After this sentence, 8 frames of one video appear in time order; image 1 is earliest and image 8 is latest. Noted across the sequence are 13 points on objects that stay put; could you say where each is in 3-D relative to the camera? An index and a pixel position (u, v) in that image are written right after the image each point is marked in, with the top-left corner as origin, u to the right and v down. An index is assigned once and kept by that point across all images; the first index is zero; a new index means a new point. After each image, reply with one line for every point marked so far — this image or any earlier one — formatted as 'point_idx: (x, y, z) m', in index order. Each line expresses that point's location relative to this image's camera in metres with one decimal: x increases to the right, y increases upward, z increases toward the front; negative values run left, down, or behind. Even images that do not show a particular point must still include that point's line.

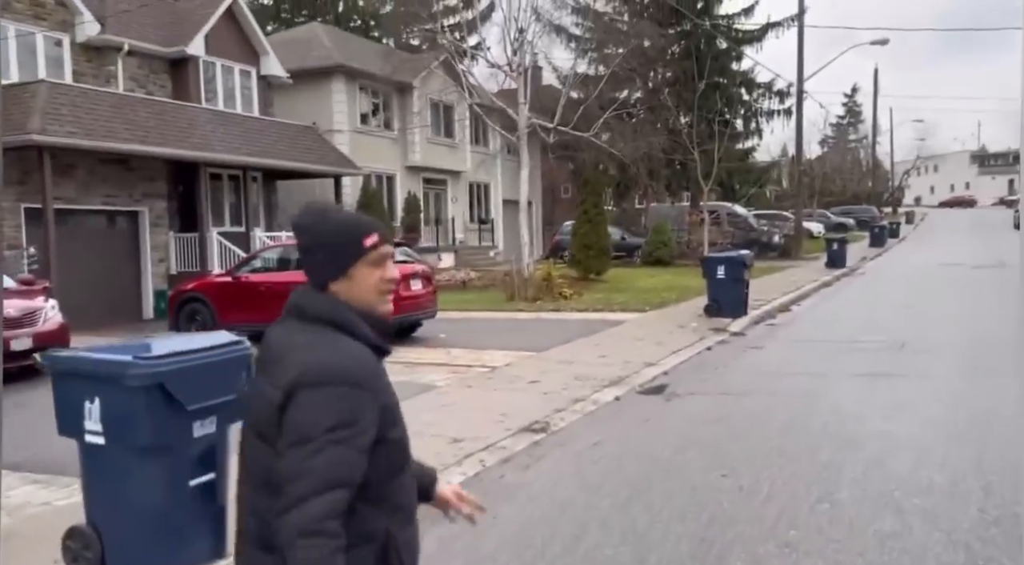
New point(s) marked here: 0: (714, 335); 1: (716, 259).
0: (+3.5, -0.9, +15.6) m
1: (+3.9, +0.5, +17.2) m
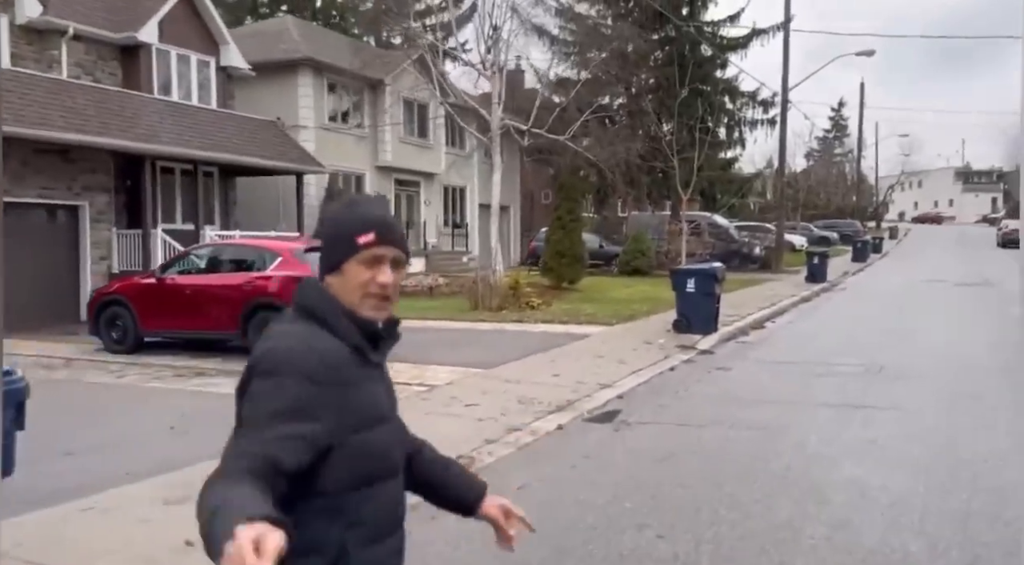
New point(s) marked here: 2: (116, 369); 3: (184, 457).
0: (+2.7, -1.1, +14.5) m
1: (+3.1, +0.2, +16.2) m
2: (-5.3, -1.2, +12.0) m
3: (-2.7, -1.5, +7.5) m
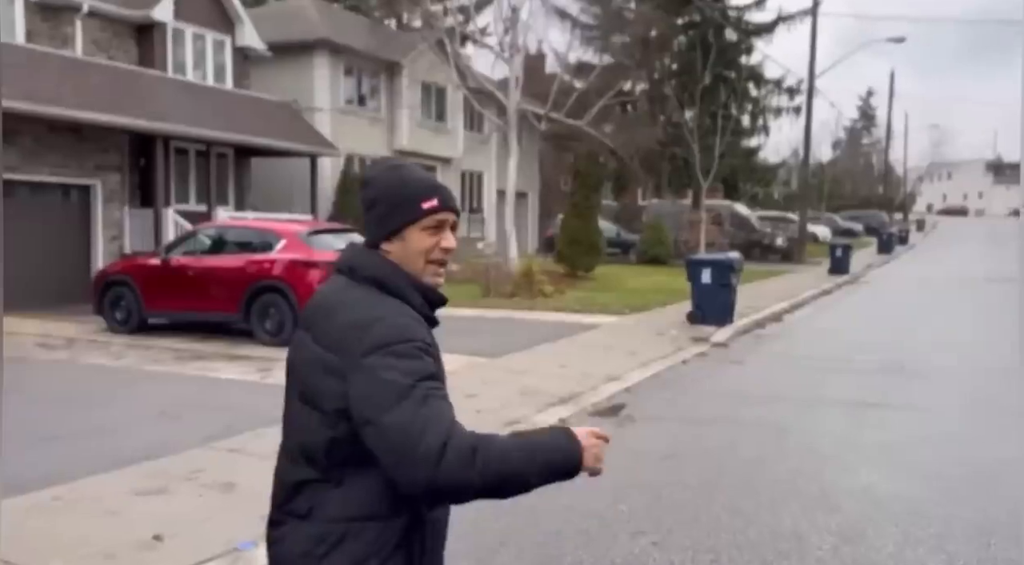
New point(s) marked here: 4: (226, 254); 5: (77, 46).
0: (+2.9, -1.0, +14.2) m
1: (+3.3, +0.4, +15.8) m
2: (-5.2, -0.9, +11.8) m
3: (-2.8, -1.3, +7.3) m
4: (-4.1, +0.4, +12.9) m
5: (-9.7, +5.3, +19.9) m
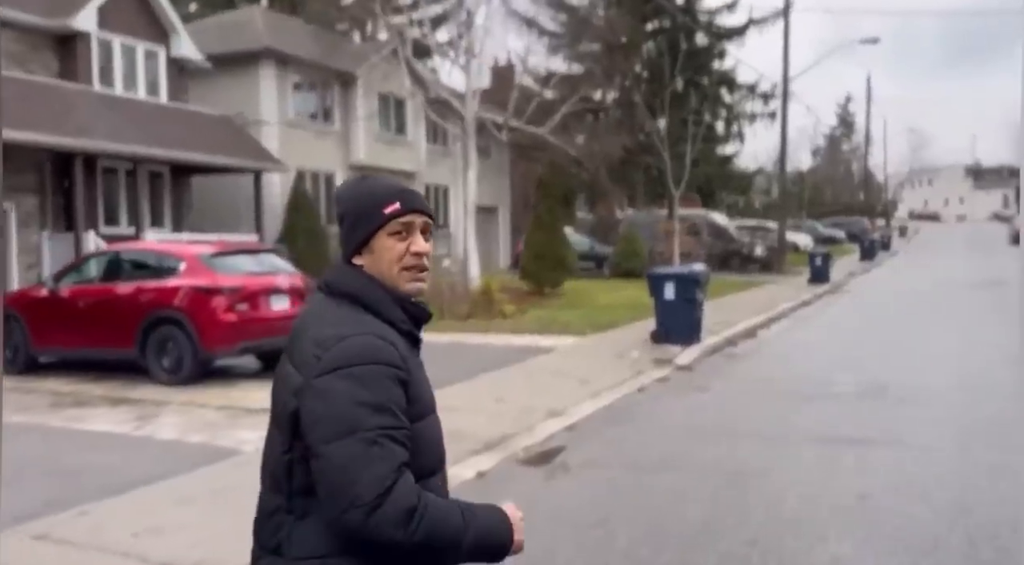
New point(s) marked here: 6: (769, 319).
0: (+2.0, -1.2, +12.8) m
1: (+2.4, +0.1, +14.4) m
2: (-6.0, -1.3, +10.2) m
3: (-3.5, -1.6, +5.7) m
4: (-5.0, 0.0, +11.4) m
5: (-10.8, +4.6, +18.4) m
6: (+5.5, -0.8, +19.3) m
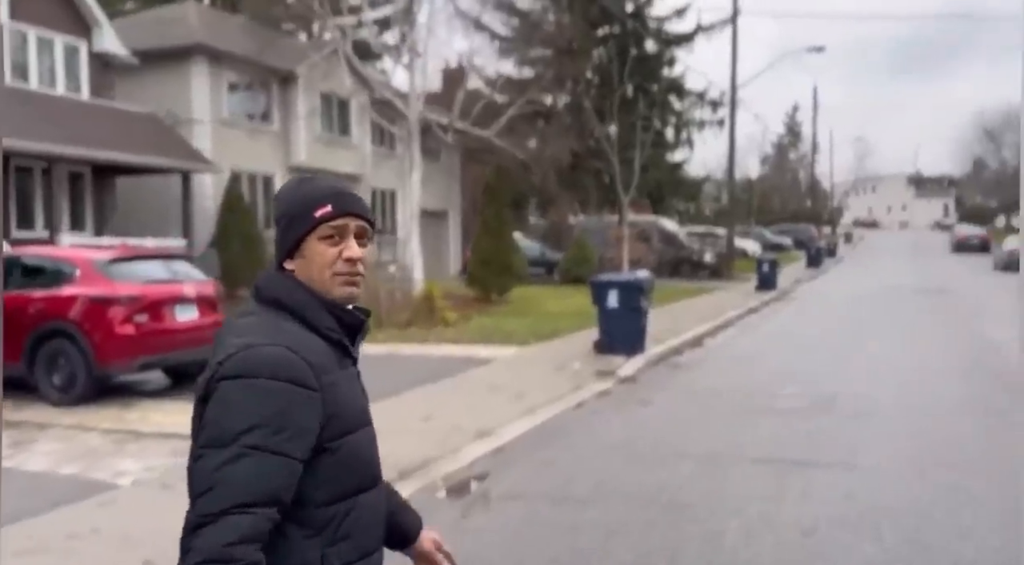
0: (+1.1, -1.3, +12.1) m
1: (+1.5, 0.0, +13.8) m
2: (-6.8, -1.4, +9.2) m
3: (-4.0, -1.6, +4.8) m
4: (-5.8, -0.1, +10.4) m
5: (-11.9, +4.5, +17.1) m
6: (+4.3, -0.9, +18.8) m
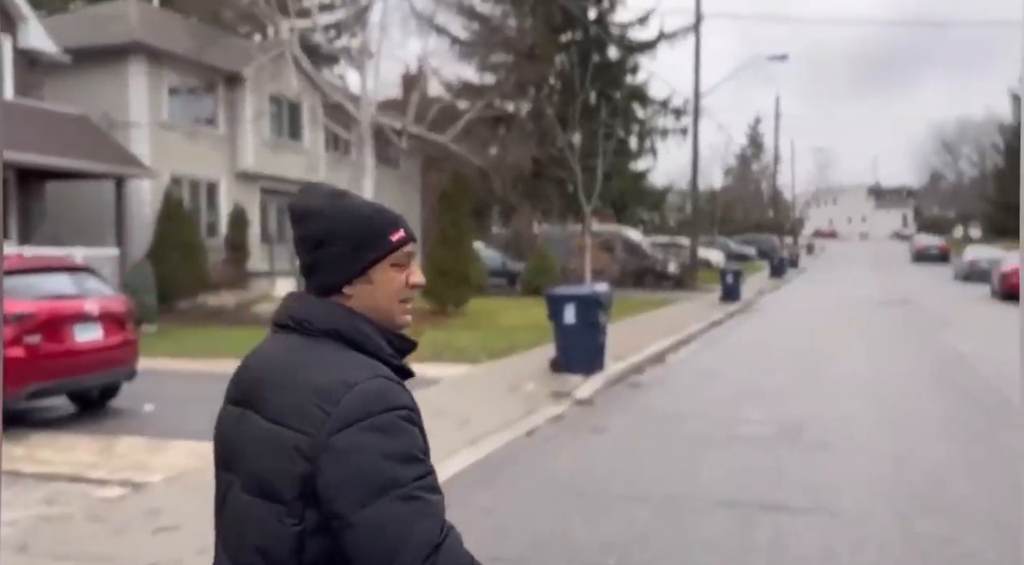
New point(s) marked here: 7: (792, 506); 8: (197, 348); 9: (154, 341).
0: (+0.5, -1.5, +11.1) m
1: (+0.7, -0.2, +12.8) m
2: (-7.3, -1.5, +7.9) m
3: (-4.4, -1.7, +3.7) m
4: (-6.4, -0.2, +9.1) m
5: (-12.8, +4.2, +15.7) m
6: (+3.4, -1.2, +18.0) m
7: (+2.1, -1.6, +6.5) m
8: (-5.9, -1.2, +16.7) m
9: (-7.2, -1.2, +18.0) m
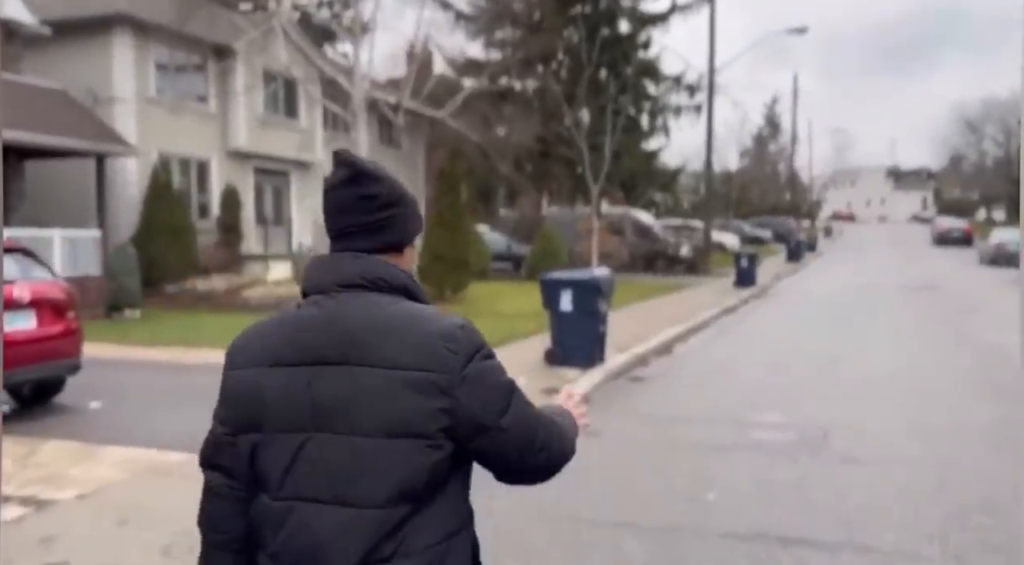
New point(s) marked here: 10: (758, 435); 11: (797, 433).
0: (+0.3, -1.4, +10.1) m
1: (+0.6, 0.0, +11.8) m
2: (-7.5, -1.4, +7.0) m
3: (-4.7, -1.7, +2.7) m
4: (-6.6, -0.1, +8.2) m
5: (-12.8, +4.5, +14.7) m
6: (+3.3, -0.9, +16.8) m
7: (+1.8, -1.6, +5.4) m
8: (-5.9, -0.9, +15.8) m
9: (-7.2, -0.9, +17.0) m
10: (+2.2, -1.4, +8.0) m
11: (+2.6, -1.4, +8.1) m
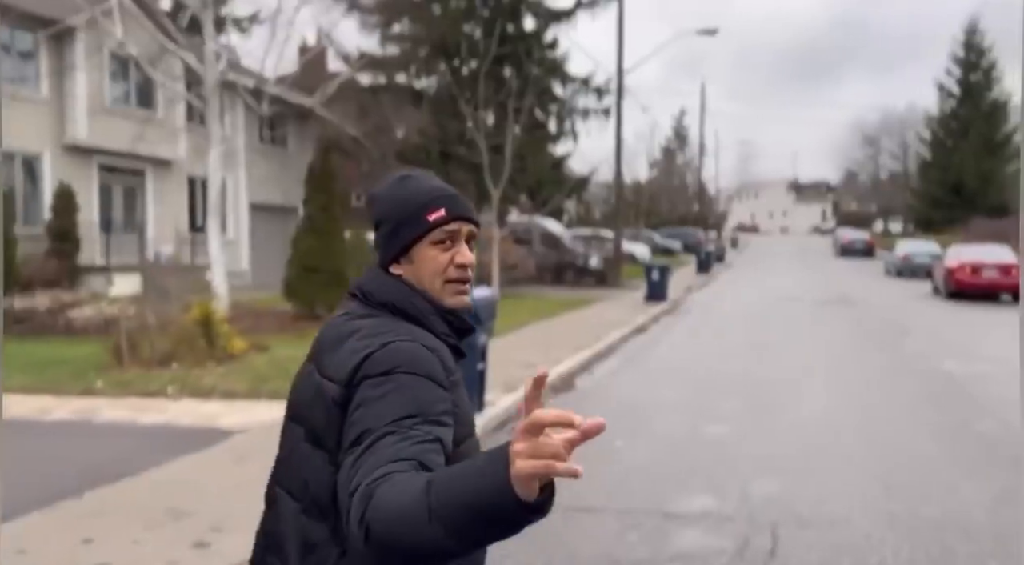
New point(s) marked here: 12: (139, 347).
0: (-1.0, -1.6, +7.3) m
1: (-0.9, -0.2, +9.0) m
2: (-8.5, -1.6, +3.5) m
3: (-5.3, -1.8, -0.5) m
4: (-7.7, -0.3, +4.8) m
5: (-14.6, +4.2, +10.7) m
6: (+1.3, -1.2, +14.3) m
7: (+1.0, -1.7, +2.8) m
8: (-7.8, -1.2, +12.4) m
9: (-9.2, -1.2, +13.5) m
10: (+1.1, -1.6, +5.5) m
11: (+1.5, -1.6, +5.6) m
12: (-5.7, -0.9, +14.2) m
